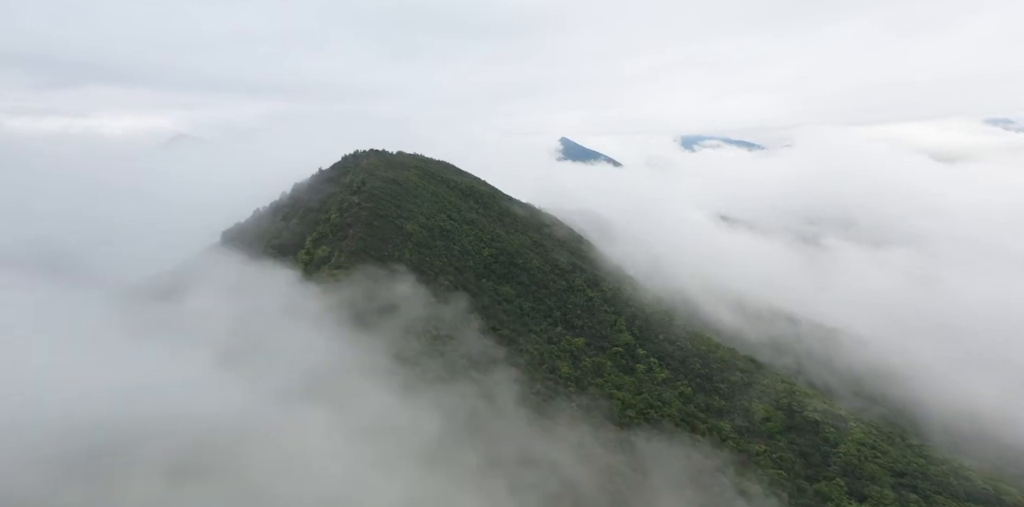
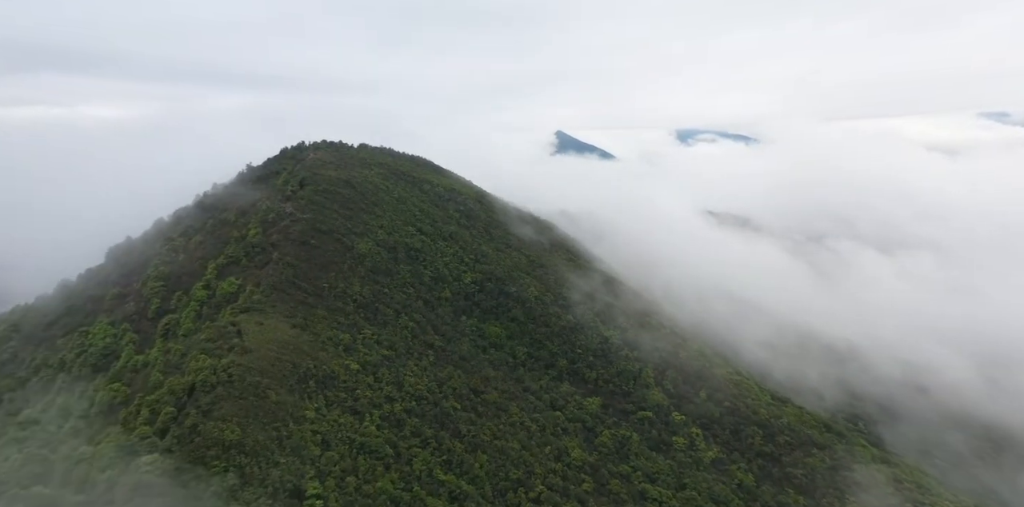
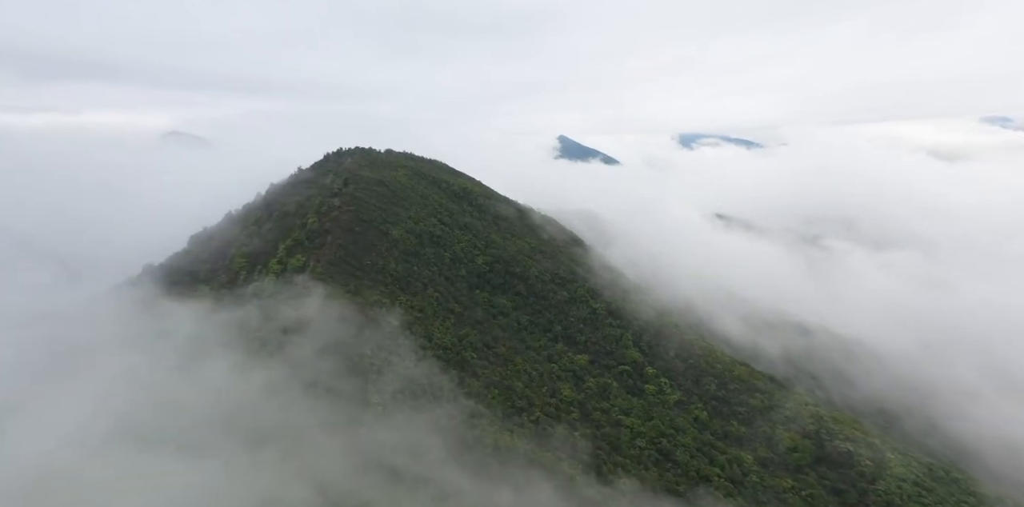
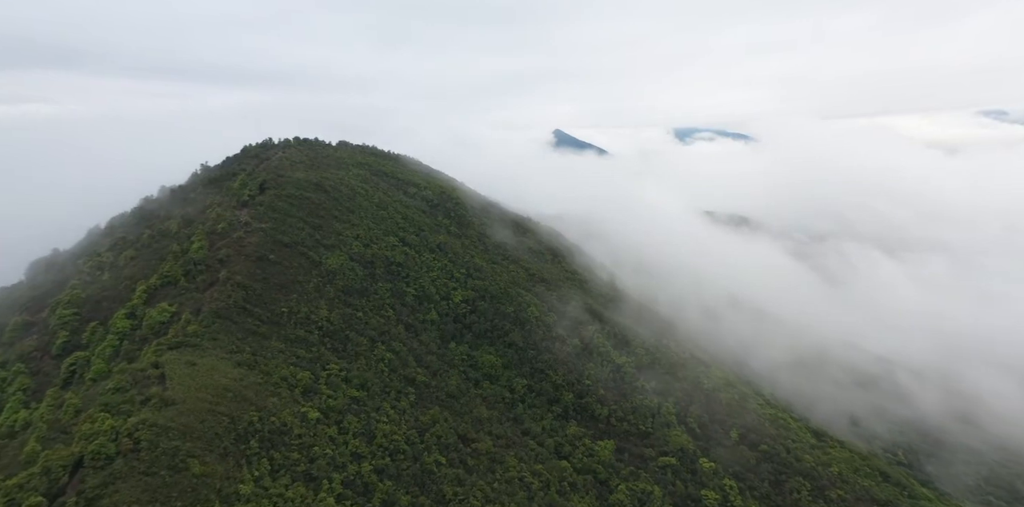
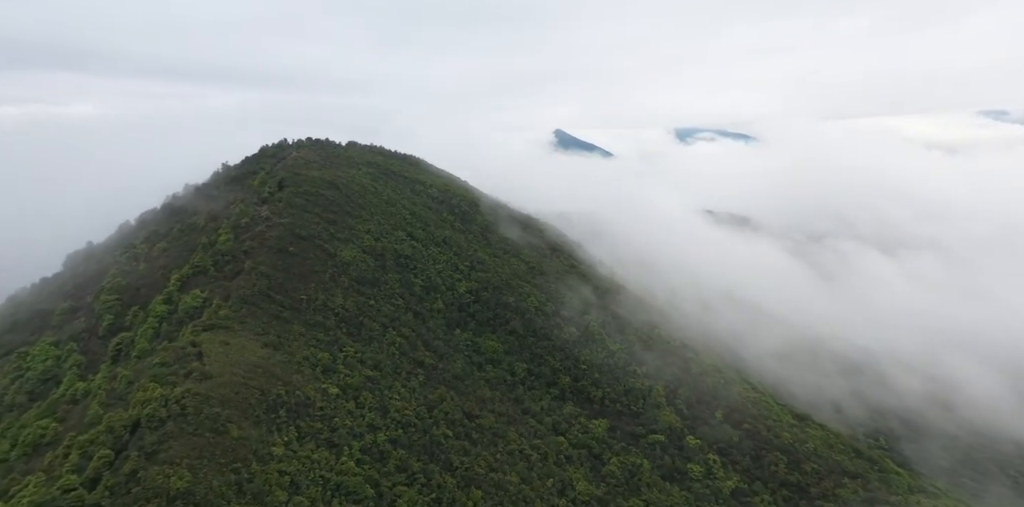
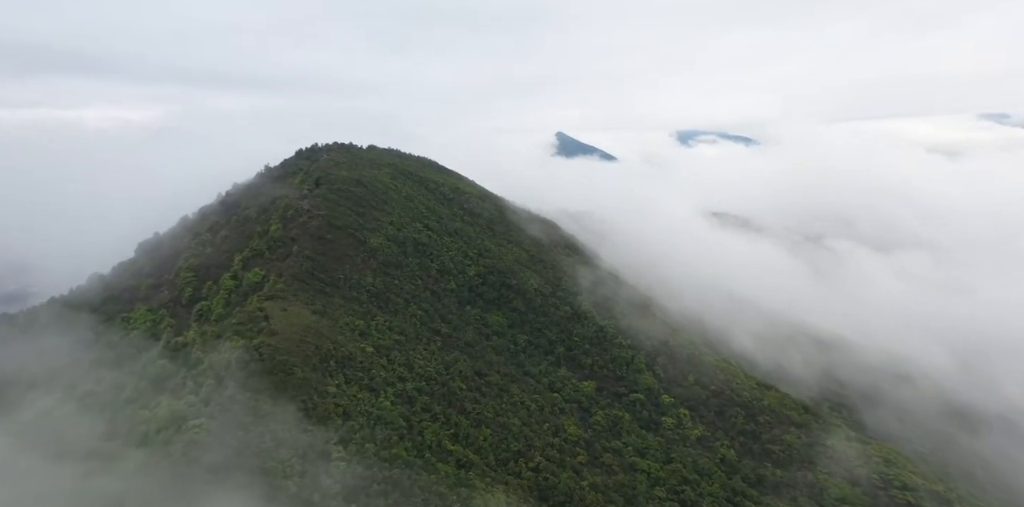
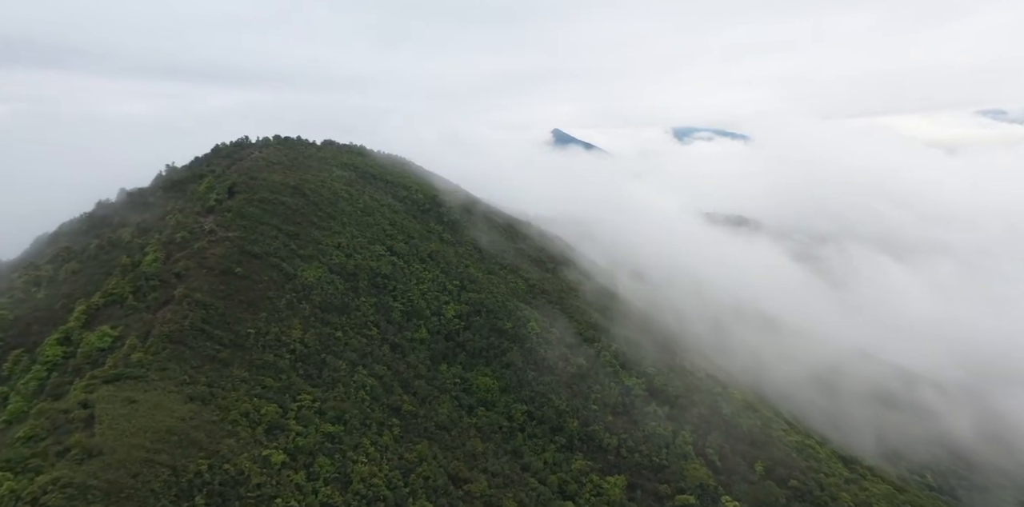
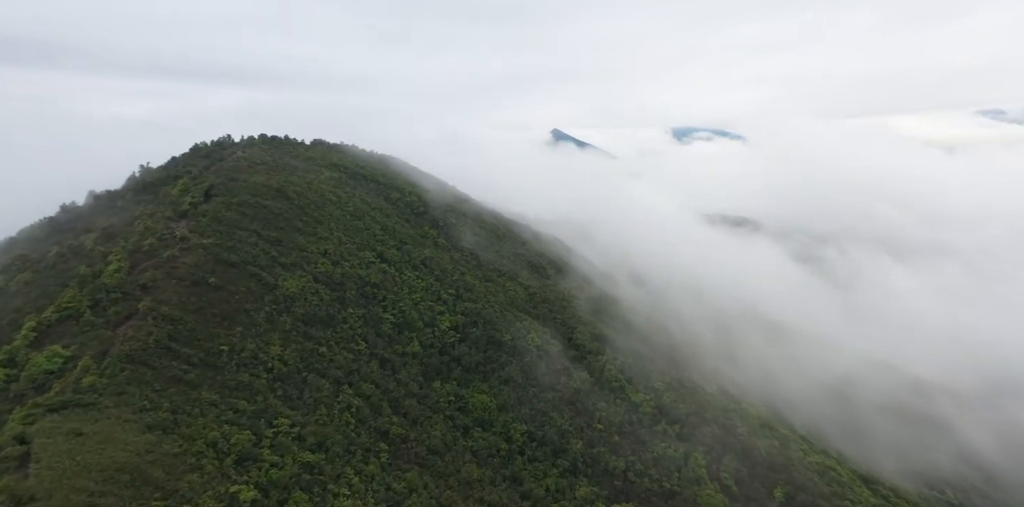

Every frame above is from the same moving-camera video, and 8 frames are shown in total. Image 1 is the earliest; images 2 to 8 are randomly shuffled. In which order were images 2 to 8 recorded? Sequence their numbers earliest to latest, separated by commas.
3, 6, 2, 5, 4, 7, 8
